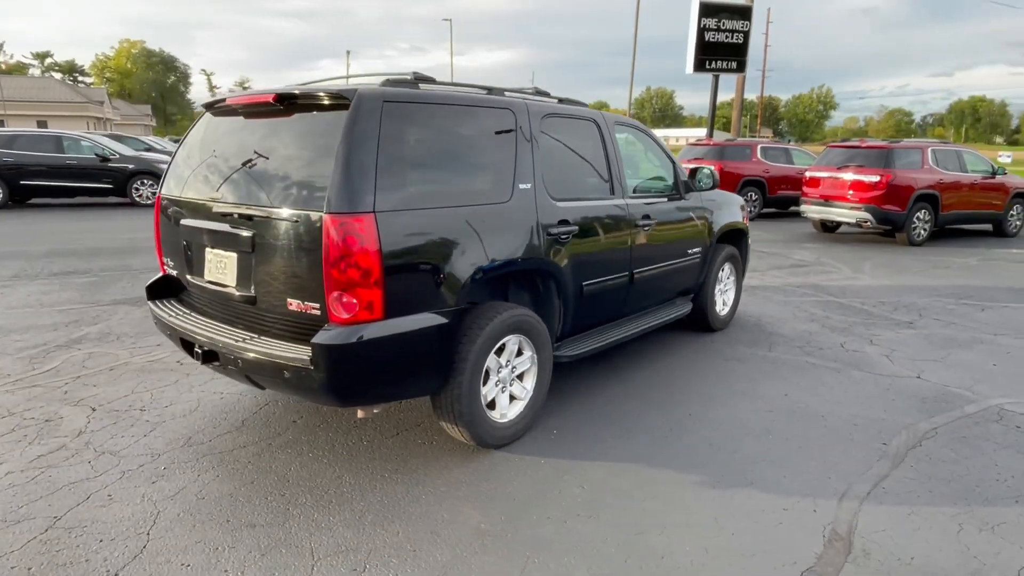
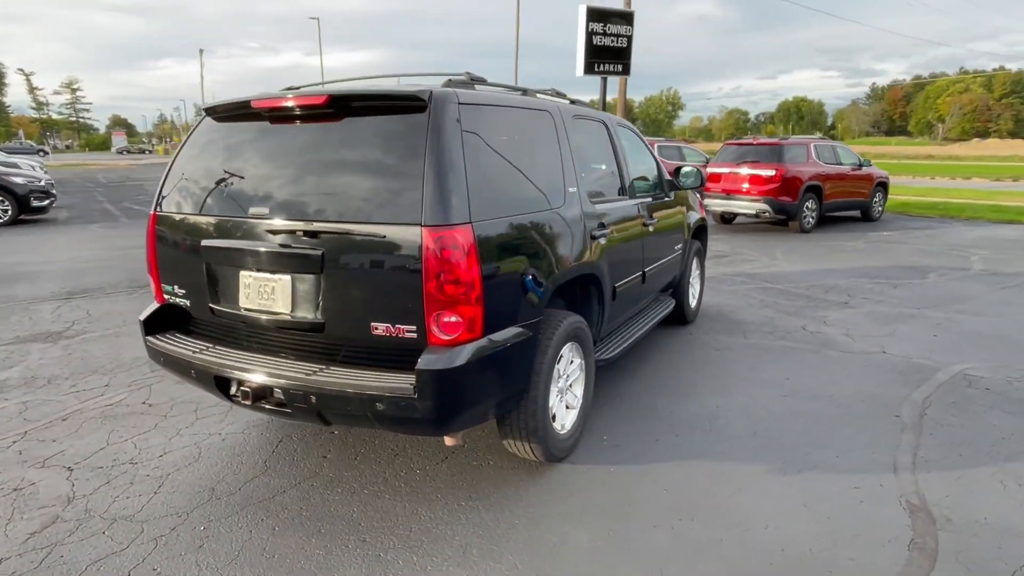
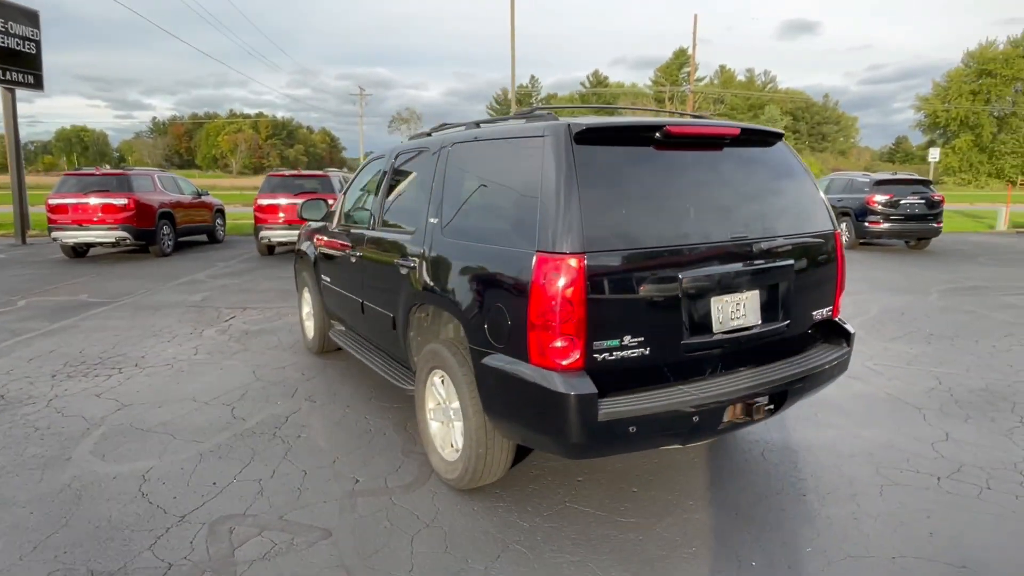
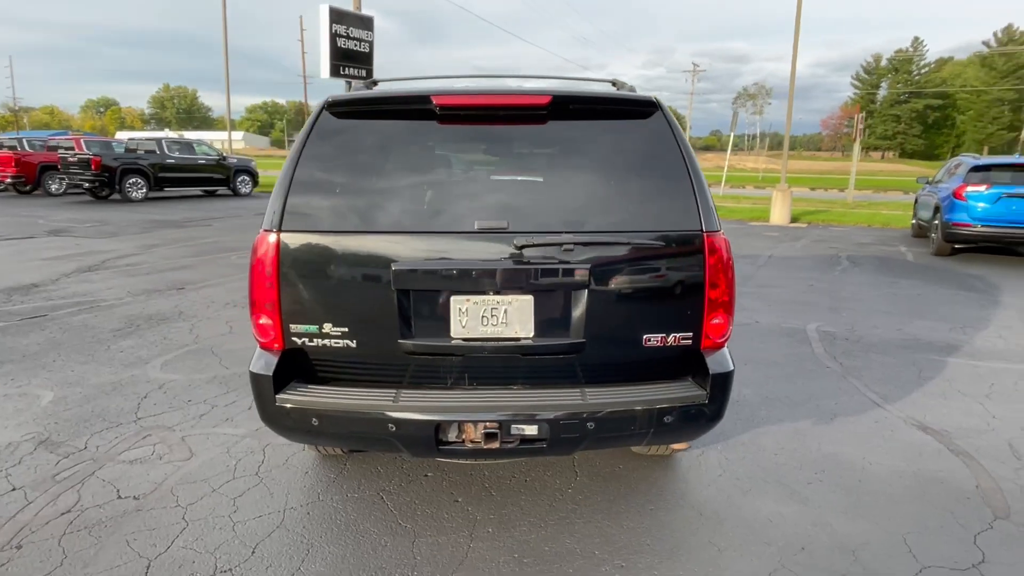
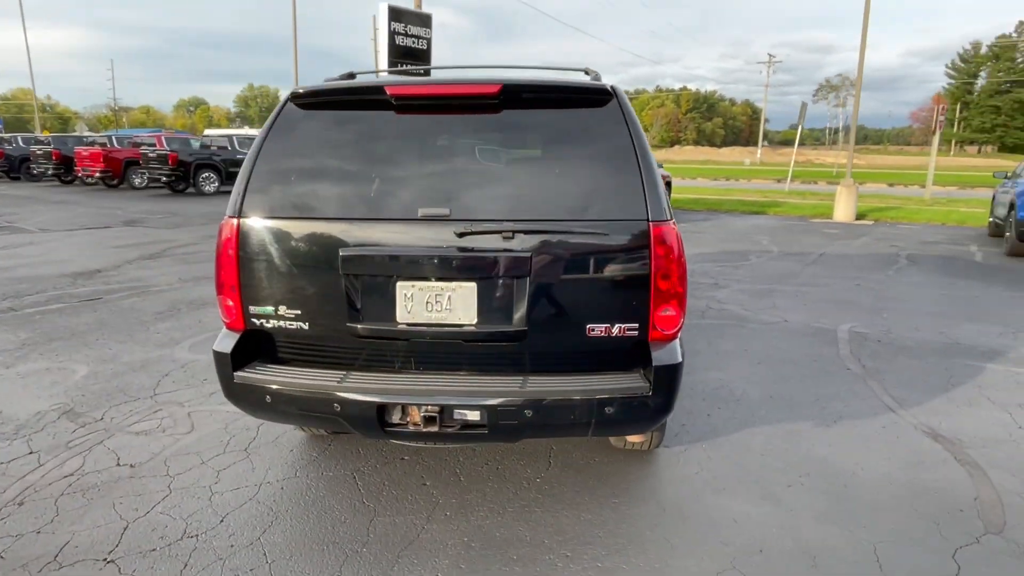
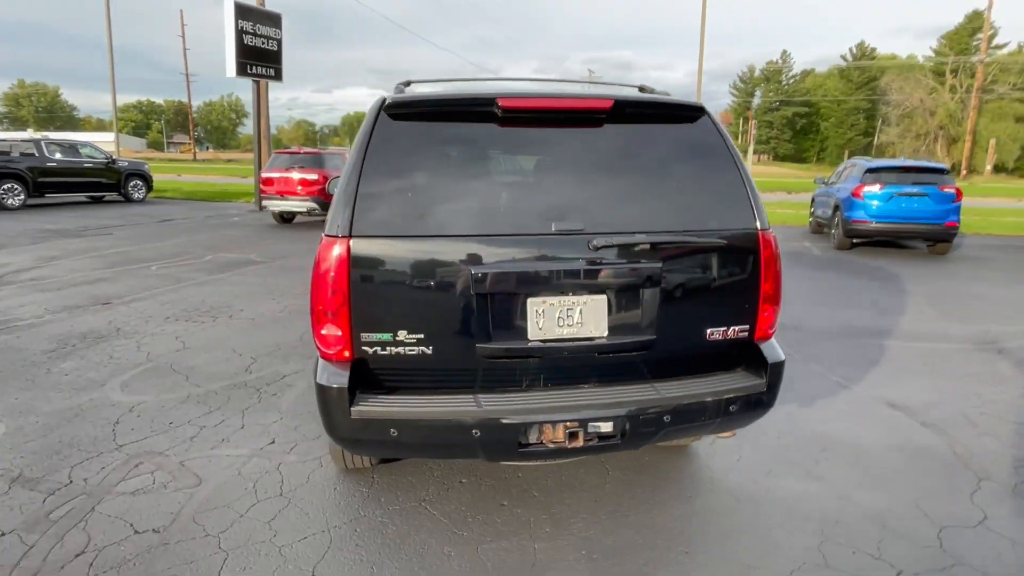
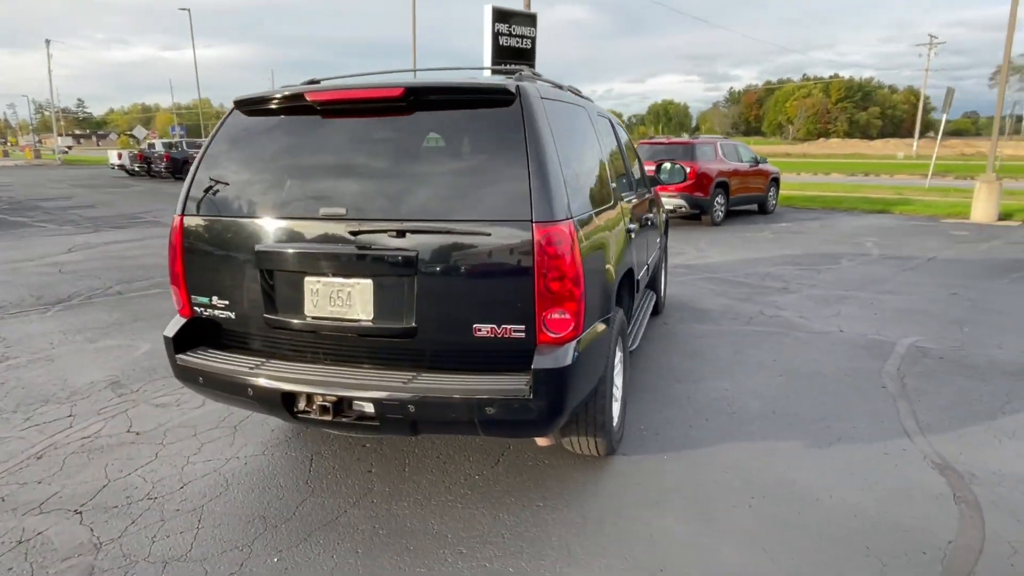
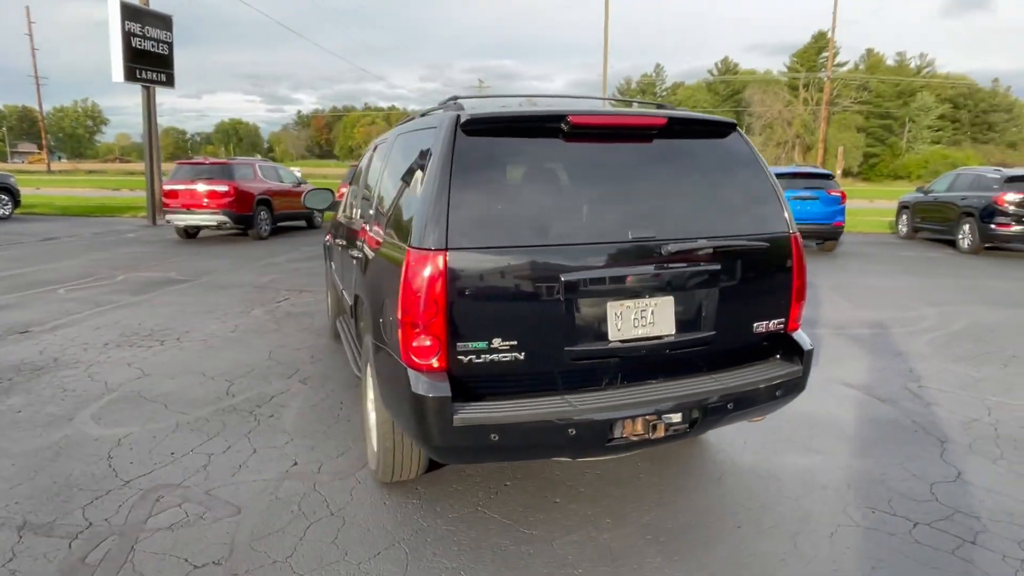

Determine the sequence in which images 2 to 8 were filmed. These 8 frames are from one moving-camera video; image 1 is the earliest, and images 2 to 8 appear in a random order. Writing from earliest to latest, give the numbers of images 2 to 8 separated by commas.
2, 7, 5, 4, 6, 8, 3
